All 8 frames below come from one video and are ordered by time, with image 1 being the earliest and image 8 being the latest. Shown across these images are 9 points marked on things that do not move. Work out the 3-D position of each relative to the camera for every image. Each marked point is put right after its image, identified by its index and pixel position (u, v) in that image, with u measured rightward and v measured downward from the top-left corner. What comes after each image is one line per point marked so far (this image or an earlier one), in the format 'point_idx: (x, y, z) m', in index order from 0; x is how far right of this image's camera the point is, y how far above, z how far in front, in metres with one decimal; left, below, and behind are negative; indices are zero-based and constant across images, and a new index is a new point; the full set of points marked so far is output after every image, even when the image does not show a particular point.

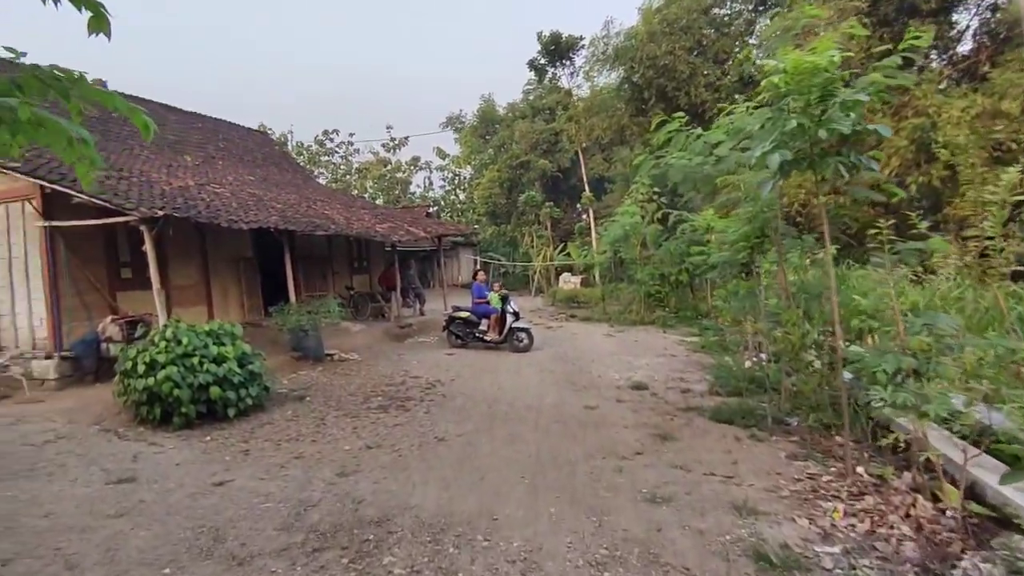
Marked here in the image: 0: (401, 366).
0: (-1.9, -1.3, +9.7) m
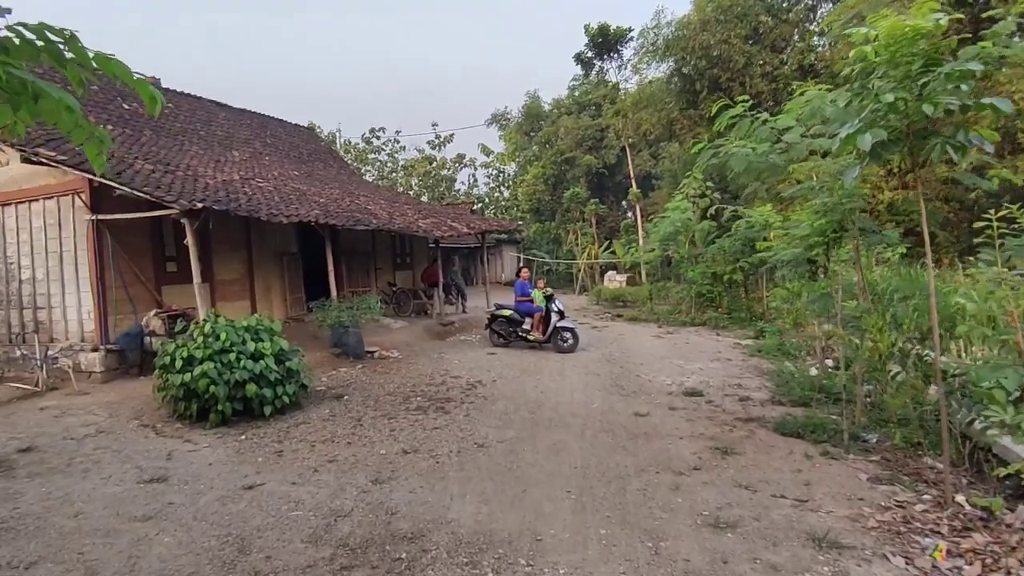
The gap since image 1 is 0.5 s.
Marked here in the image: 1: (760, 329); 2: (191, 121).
0: (-1.2, -1.3, +9.4) m
1: (+5.3, -0.9, +12.2) m
2: (-7.5, +3.9, +13.3) m
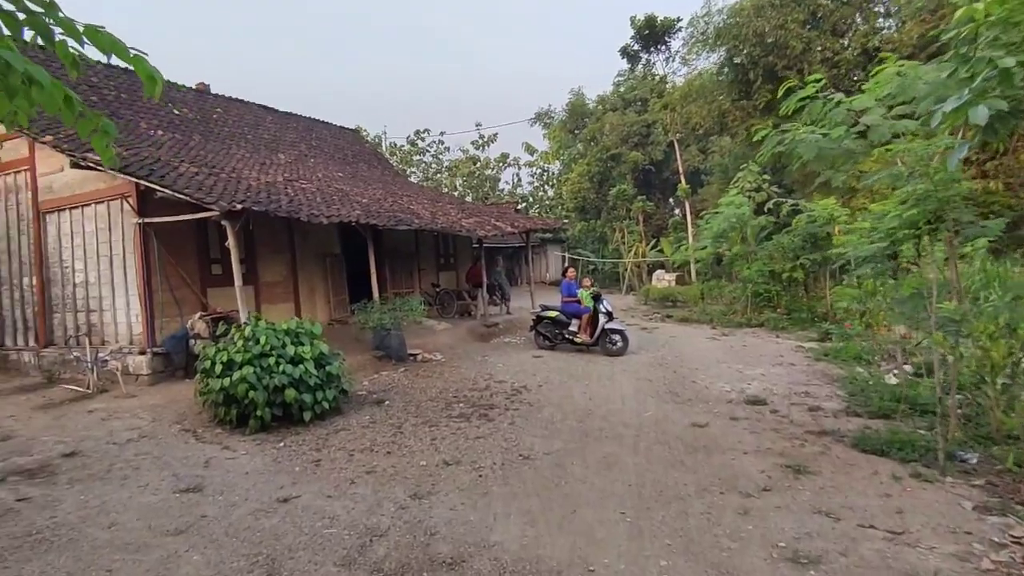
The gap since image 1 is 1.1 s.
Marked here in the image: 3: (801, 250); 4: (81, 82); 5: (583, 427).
0: (-0.4, -1.3, +9.1) m
1: (+6.2, -0.9, +11.3) m
2: (-6.5, +3.8, +13.4) m
3: (+6.8, +0.9, +13.4) m
4: (-7.9, +3.8, +10.5) m
5: (+0.8, -1.5, +6.2) m
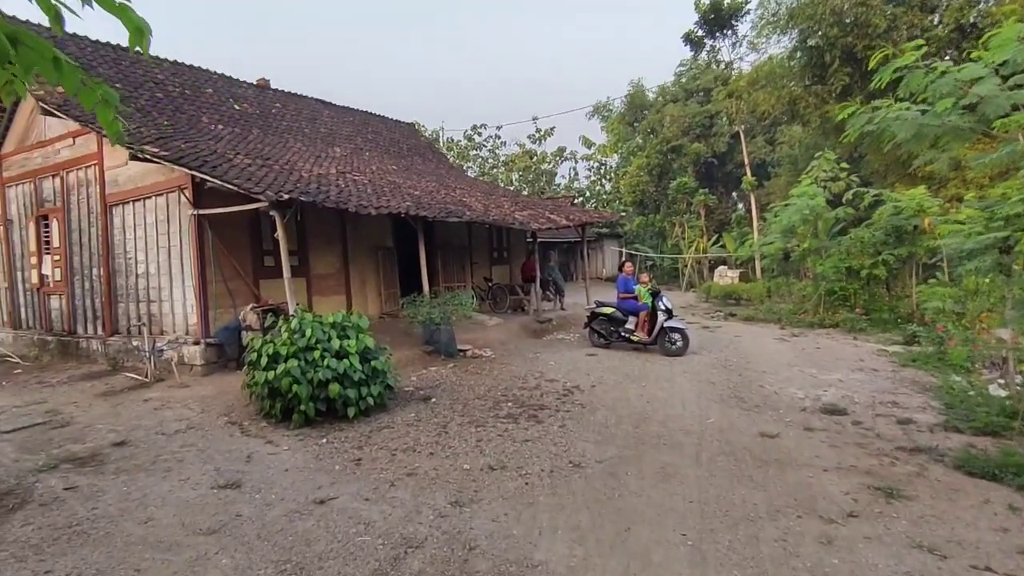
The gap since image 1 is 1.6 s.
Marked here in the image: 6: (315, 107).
0: (+0.4, -1.2, +8.7) m
1: (+7.2, -0.8, +10.3) m
2: (-5.1, +4.0, +13.6) m
3: (+8.0, +0.9, +12.3) m
4: (-6.9, +4.0, +10.8) m
5: (+1.3, -1.5, +5.8) m
6: (-5.2, +4.8, +15.0) m
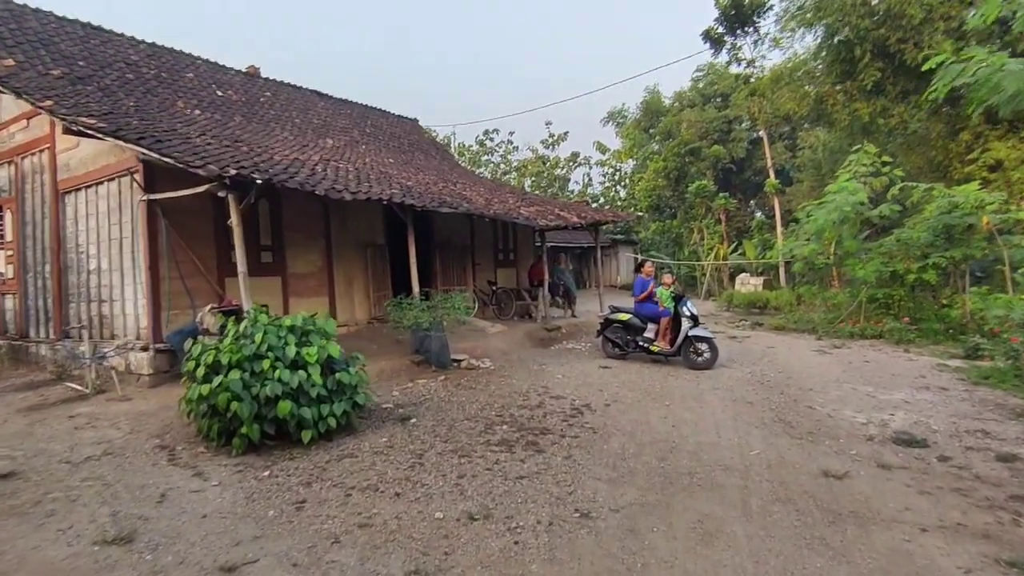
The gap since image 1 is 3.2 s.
0: (+0.4, -1.2, +7.5) m
1: (+7.3, -0.9, +9.0) m
2: (-5.0, +4.0, +12.6) m
3: (+8.1, +0.8, +11.0) m
4: (-6.8, +4.0, +9.9) m
5: (+1.2, -1.4, +4.6) m
6: (-5.0, +4.7, +14.0) m
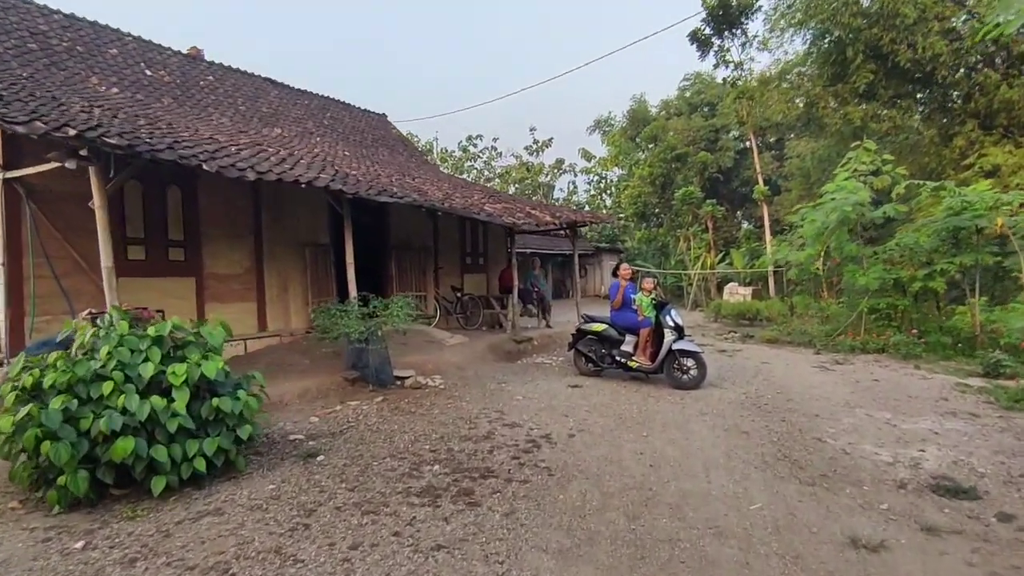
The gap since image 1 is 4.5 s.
0: (-0.2, -1.3, +6.3) m
1: (+6.7, -1.0, +7.9) m
2: (-5.6, +3.9, +11.4) m
3: (+7.5, +0.6, +9.9) m
4: (-7.4, +3.9, +8.6) m
5: (+0.7, -1.4, +3.4) m
6: (-5.6, +4.5, +12.8) m
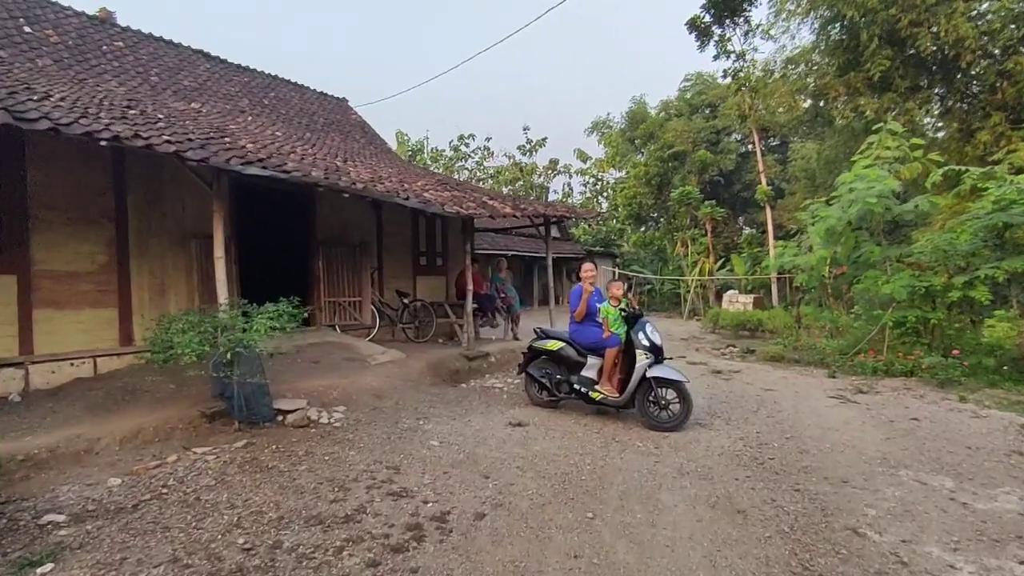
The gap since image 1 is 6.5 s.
0: (-0.9, -1.3, +4.6) m
1: (+6.0, -1.2, +6.1) m
2: (-6.3, +3.8, +9.7) m
3: (+6.8, +0.5, +8.2) m
4: (-8.1, +3.9, +6.9) m
5: (0.0, -1.5, +1.6) m
6: (-6.3, +4.5, +11.1) m
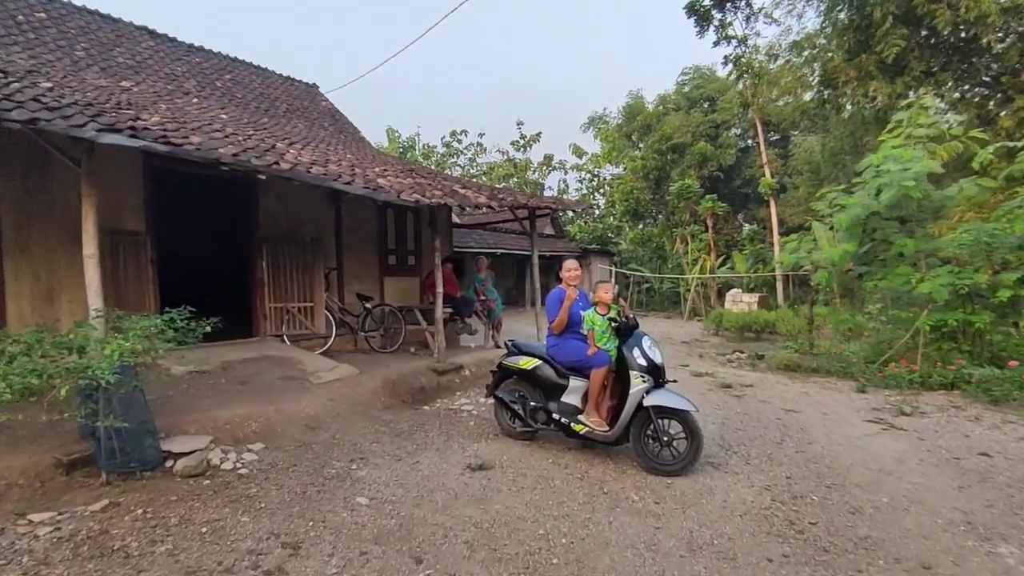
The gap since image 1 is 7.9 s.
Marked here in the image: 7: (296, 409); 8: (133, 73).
0: (-1.2, -1.3, +3.4) m
1: (+5.7, -1.1, +5.0) m
2: (-6.6, +3.7, +8.5) m
3: (+6.5, +0.5, +7.0) m
4: (-8.4, +3.8, +5.7) m
5: (-0.3, -1.5, +0.4) m
6: (-6.6, +4.4, +9.9) m
7: (-1.9, -1.1, +5.2) m
8: (-5.7, +3.2, +8.6) m
